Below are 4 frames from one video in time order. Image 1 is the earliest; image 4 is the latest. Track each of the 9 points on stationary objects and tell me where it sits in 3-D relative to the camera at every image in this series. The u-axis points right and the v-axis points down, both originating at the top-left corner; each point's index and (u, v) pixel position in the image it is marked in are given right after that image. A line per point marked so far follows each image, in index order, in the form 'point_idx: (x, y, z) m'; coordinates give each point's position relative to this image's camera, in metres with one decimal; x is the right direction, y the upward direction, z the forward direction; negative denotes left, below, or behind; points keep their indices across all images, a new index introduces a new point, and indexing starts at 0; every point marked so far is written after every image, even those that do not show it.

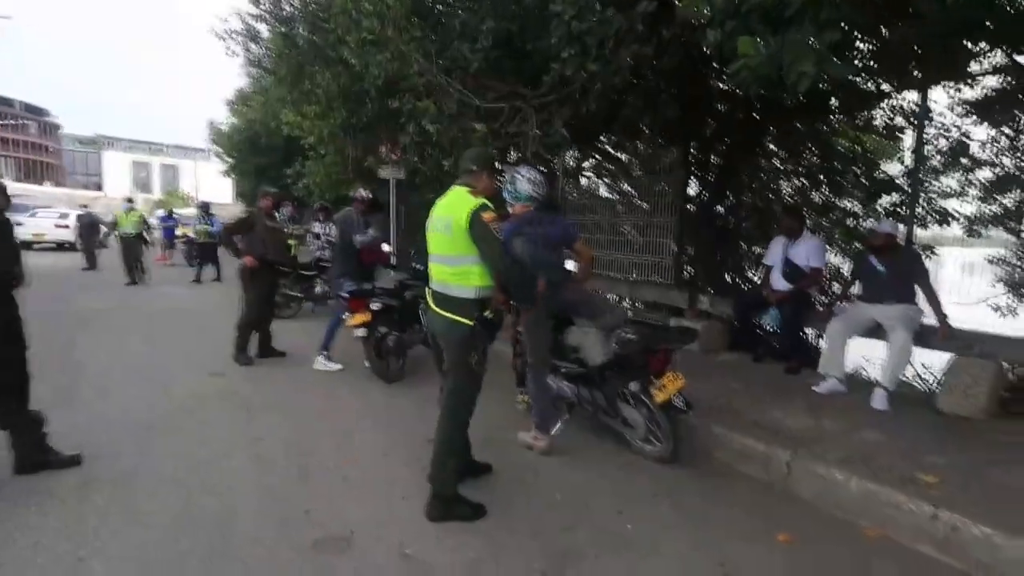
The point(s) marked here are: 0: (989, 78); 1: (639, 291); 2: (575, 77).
0: (+5.0, +2.2, +5.6) m
1: (+2.0, 0.0, +8.3) m
2: (+0.7, +2.4, +5.9) m
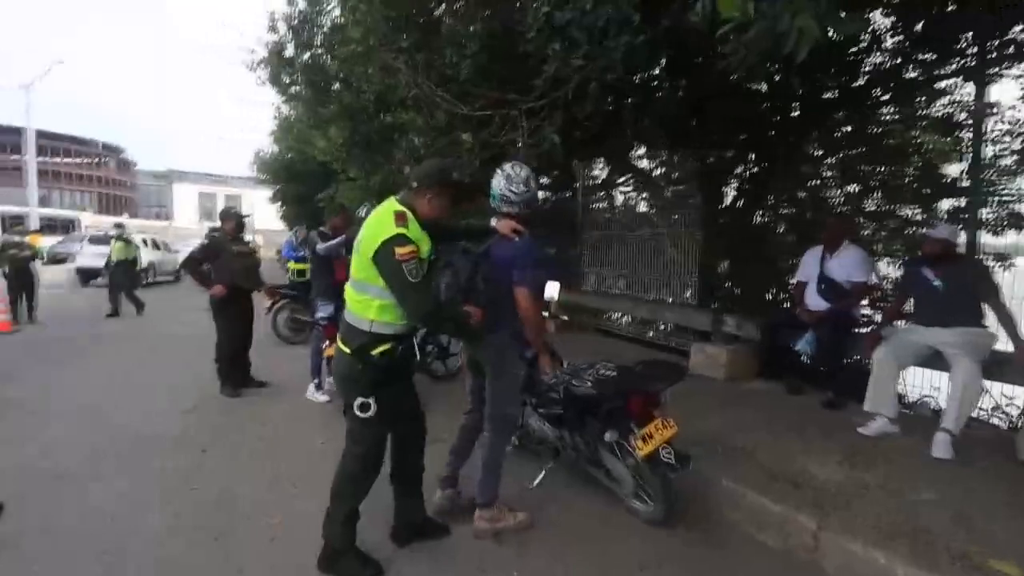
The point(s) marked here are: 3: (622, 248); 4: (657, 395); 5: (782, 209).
0: (+4.7, +2.0, +4.6) m
1: (+2.1, -0.3, +7.5) m
2: (+0.5, +2.1, +5.3) m
3: (+1.9, +0.6, +8.5) m
4: (+0.9, -0.7, +3.3) m
5: (+3.3, +0.9, +6.5) m
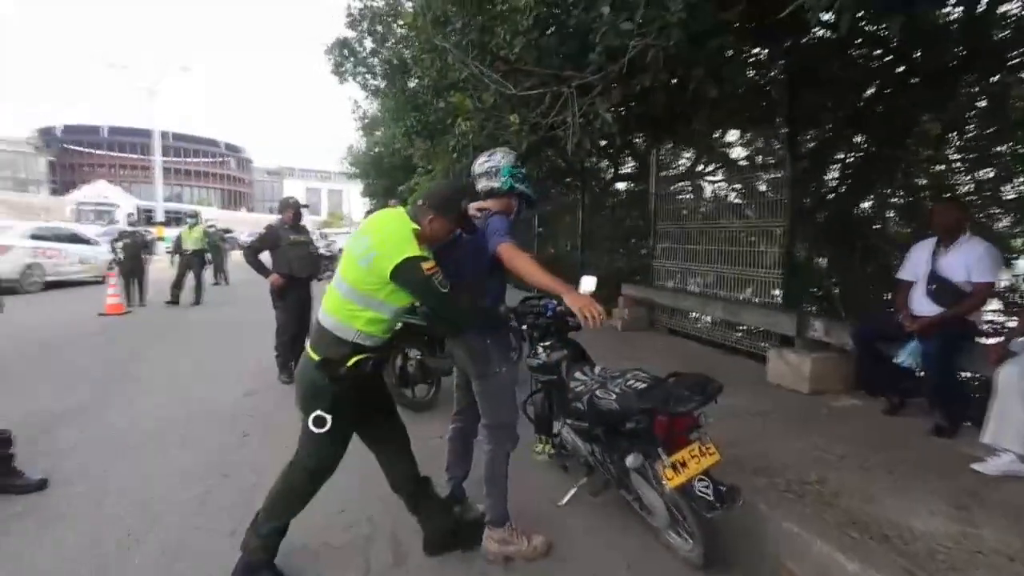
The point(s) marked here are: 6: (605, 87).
0: (+5.0, +2.0, +3.3) m
1: (+2.8, -0.3, +6.6) m
2: (+1.0, +2.2, +4.7) m
3: (+2.8, +0.7, +7.7) m
4: (+0.9, -0.6, +2.7) m
5: (+3.8, +0.9, +5.5) m
6: (+0.9, +2.0, +5.2) m
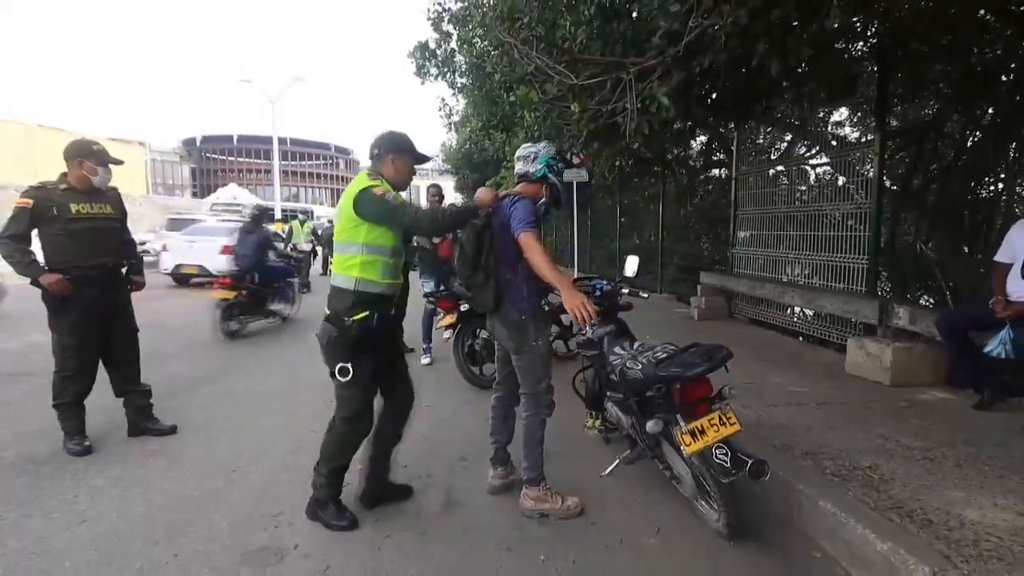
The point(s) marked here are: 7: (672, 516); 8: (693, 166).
0: (+5.2, +2.1, +2.7) m
1: (+3.6, -0.1, +6.3) m
2: (+1.5, +2.3, +4.7) m
3: (+3.8, +0.8, +7.4) m
4: (+1.1, -0.5, +2.8) m
5: (+4.4, +1.1, +5.1) m
6: (+1.5, +2.1, +5.2) m
7: (+1.0, -1.4, +3.3) m
8: (+3.1, +2.2, +9.5) m
